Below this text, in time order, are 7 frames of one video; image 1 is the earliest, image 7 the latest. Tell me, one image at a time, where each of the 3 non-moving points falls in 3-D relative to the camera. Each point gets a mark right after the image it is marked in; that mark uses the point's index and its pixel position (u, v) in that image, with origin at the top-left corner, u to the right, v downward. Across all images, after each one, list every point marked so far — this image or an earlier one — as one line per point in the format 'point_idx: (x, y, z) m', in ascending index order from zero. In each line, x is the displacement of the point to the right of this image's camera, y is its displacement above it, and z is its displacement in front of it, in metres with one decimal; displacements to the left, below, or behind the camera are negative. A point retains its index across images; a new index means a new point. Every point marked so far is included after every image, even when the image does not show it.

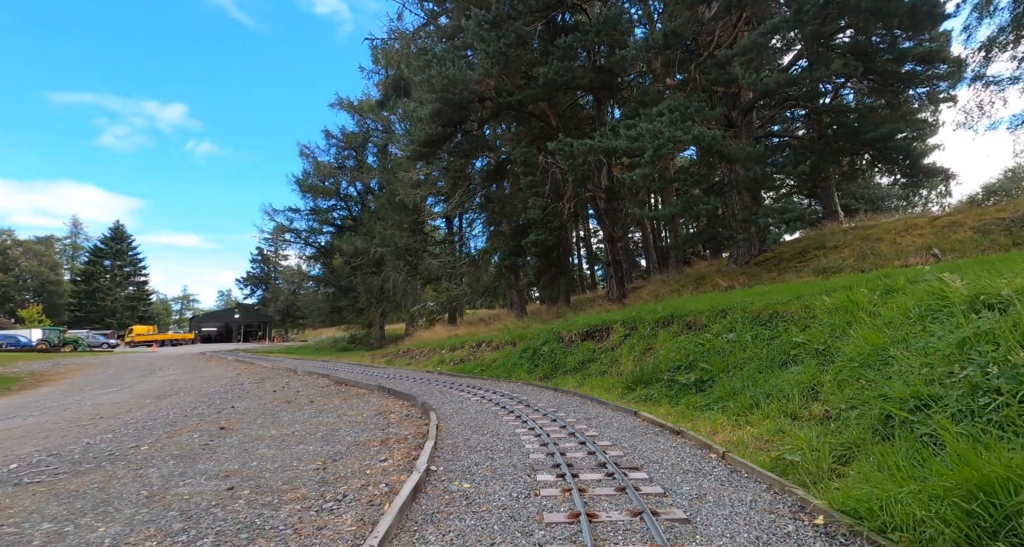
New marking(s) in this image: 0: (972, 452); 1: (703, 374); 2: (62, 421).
0: (+2.4, -0.9, +2.5) m
1: (+3.0, -1.6, +7.4) m
2: (-8.0, -2.6, +8.2) m
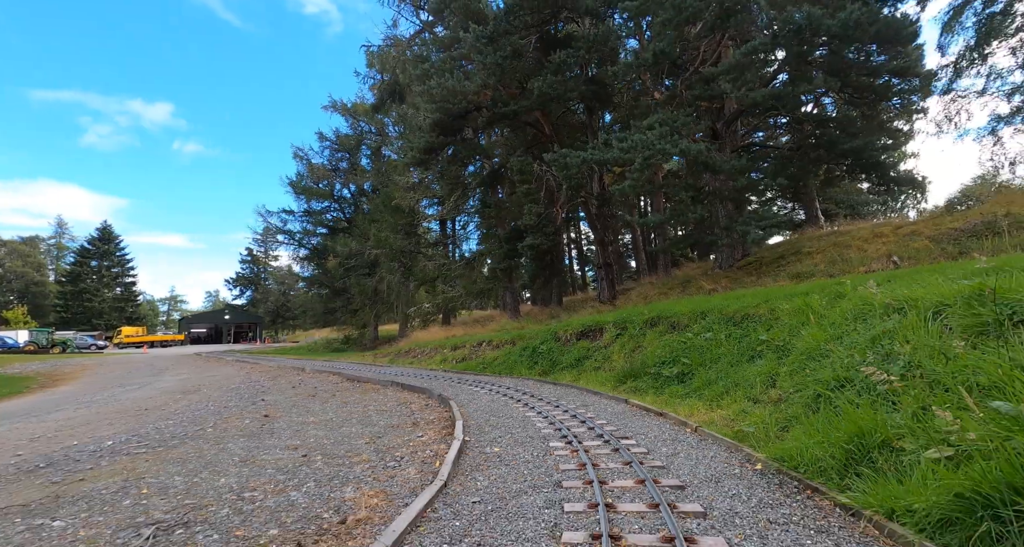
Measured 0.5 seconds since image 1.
0: (+2.6, -1.0, +3.6) m
1: (+3.1, -1.7, +8.5) m
2: (-7.9, -2.7, +9.1) m
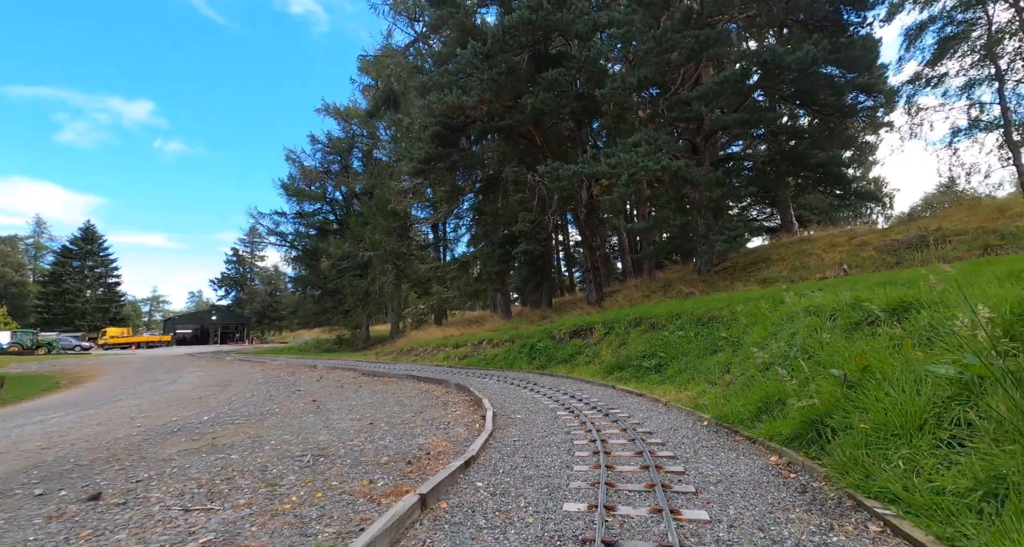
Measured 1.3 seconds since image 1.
0: (+2.9, -1.2, +5.3) m
1: (+3.2, -1.9, +10.2) m
2: (-7.8, -2.9, +10.6) m
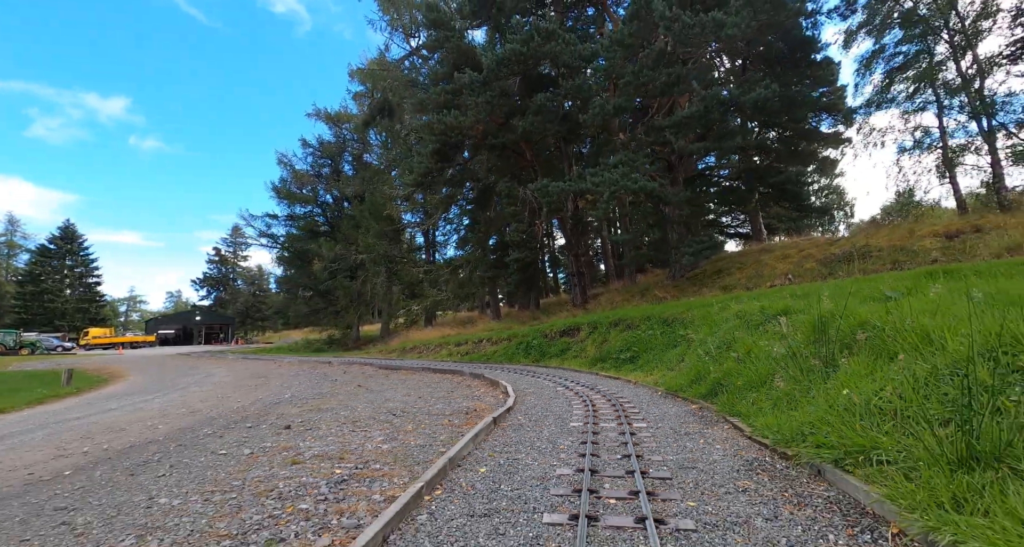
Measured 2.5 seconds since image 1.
0: (+3.2, -1.5, +7.9) m
1: (+3.3, -2.2, +12.8) m
2: (-7.7, -3.1, +12.8) m
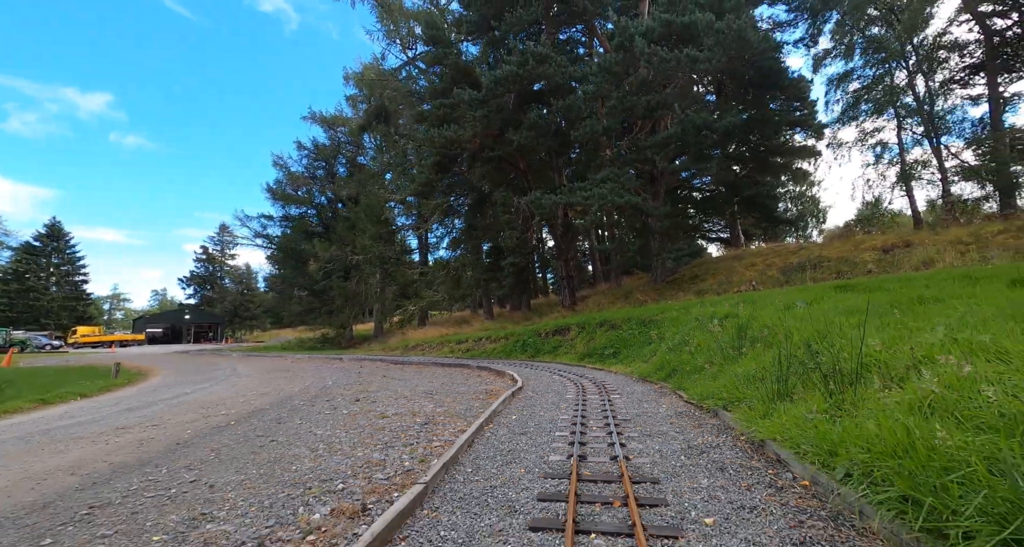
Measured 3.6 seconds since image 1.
0: (+3.3, -1.8, +10.1) m
1: (+3.3, -2.4, +15.1) m
2: (-7.7, -3.3, +14.7) m
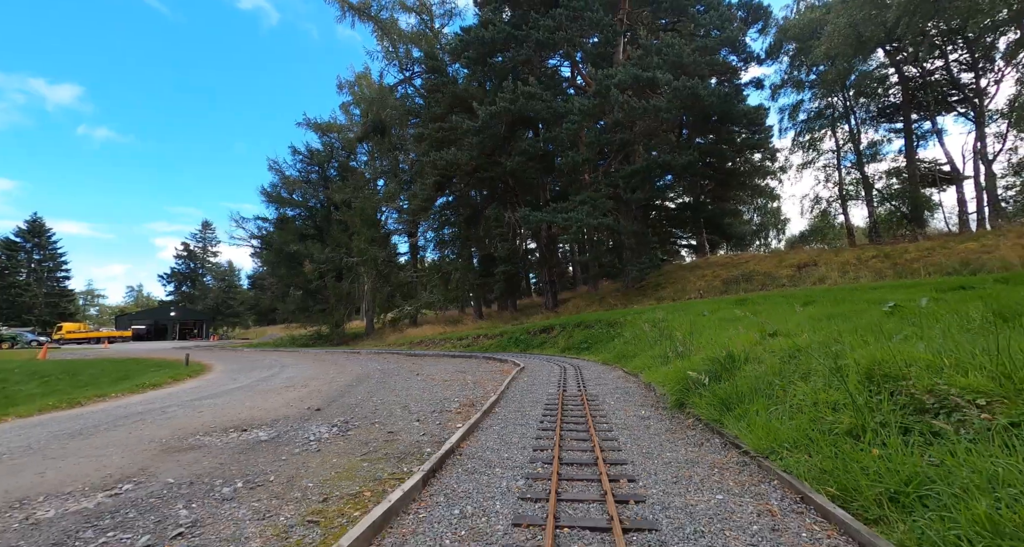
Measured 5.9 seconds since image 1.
0: (+3.4, -2.3, +14.6) m
1: (+3.2, -2.9, +19.5) m
2: (-7.8, -3.7, +18.7) m
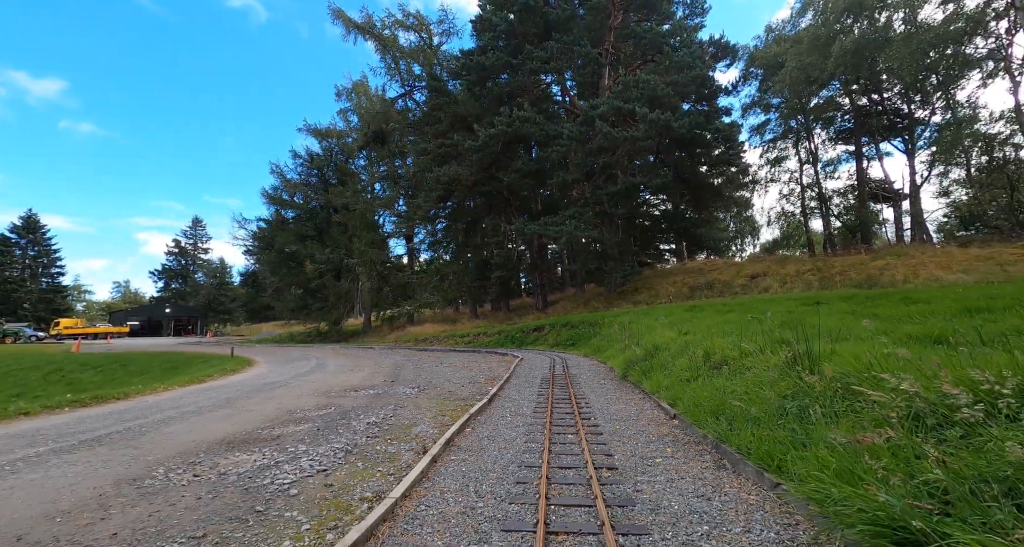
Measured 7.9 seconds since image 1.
0: (+3.4, -2.7, +18.3) m
1: (+3.1, -3.4, +23.2) m
2: (-7.9, -4.0, +22.2) m
